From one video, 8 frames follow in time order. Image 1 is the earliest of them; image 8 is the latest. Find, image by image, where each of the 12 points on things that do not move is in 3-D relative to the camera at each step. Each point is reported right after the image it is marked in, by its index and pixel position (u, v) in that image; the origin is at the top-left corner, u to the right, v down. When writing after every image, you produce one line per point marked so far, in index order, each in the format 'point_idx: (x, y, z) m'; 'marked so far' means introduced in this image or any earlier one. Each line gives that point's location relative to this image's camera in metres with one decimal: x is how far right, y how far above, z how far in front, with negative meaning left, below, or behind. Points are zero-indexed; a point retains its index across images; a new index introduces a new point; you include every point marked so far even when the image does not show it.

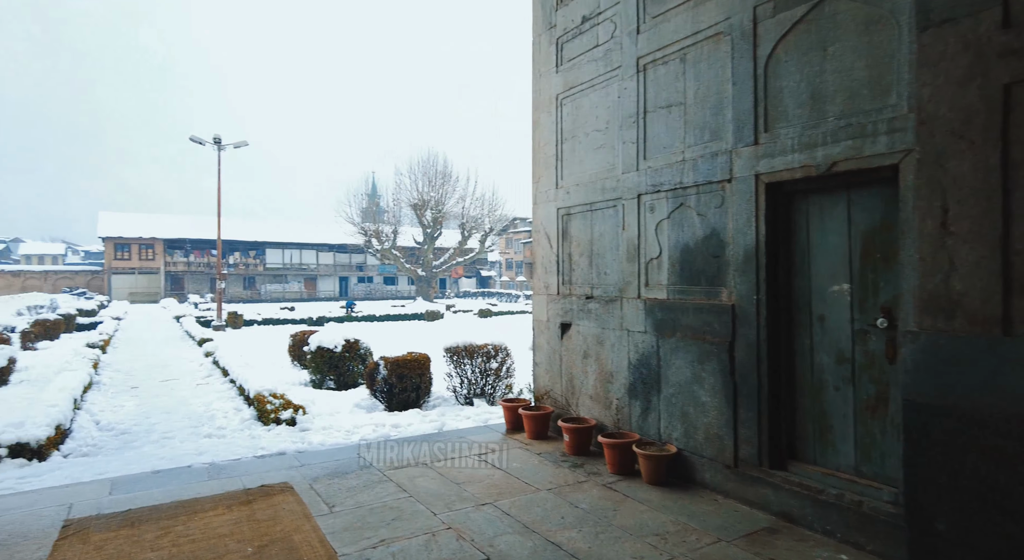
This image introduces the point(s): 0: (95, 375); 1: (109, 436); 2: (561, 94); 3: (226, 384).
0: (-6.4, -1.4, +9.1) m
1: (-4.1, -1.6, +6.0) m
2: (+0.3, +1.2, +3.8) m
3: (-4.2, -1.5, +8.7) m
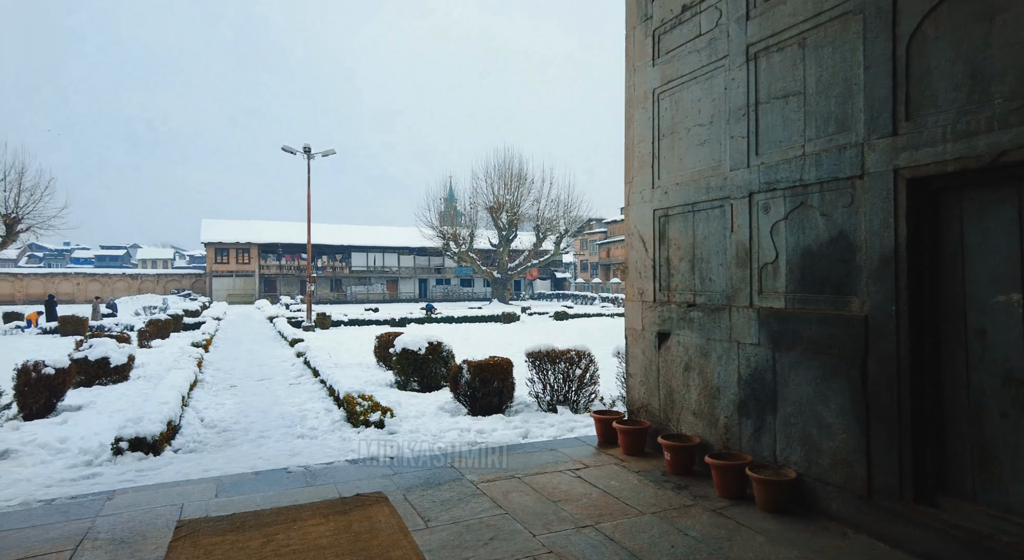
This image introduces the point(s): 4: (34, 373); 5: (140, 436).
0: (-5.1, -1.5, +9.7) m
1: (-3.2, -1.6, +6.3) m
2: (+0.9, +1.2, +3.6) m
3: (-3.0, -1.6, +9.0) m
4: (-5.8, -1.1, +7.3) m
5: (-3.3, -1.4, +5.3) m
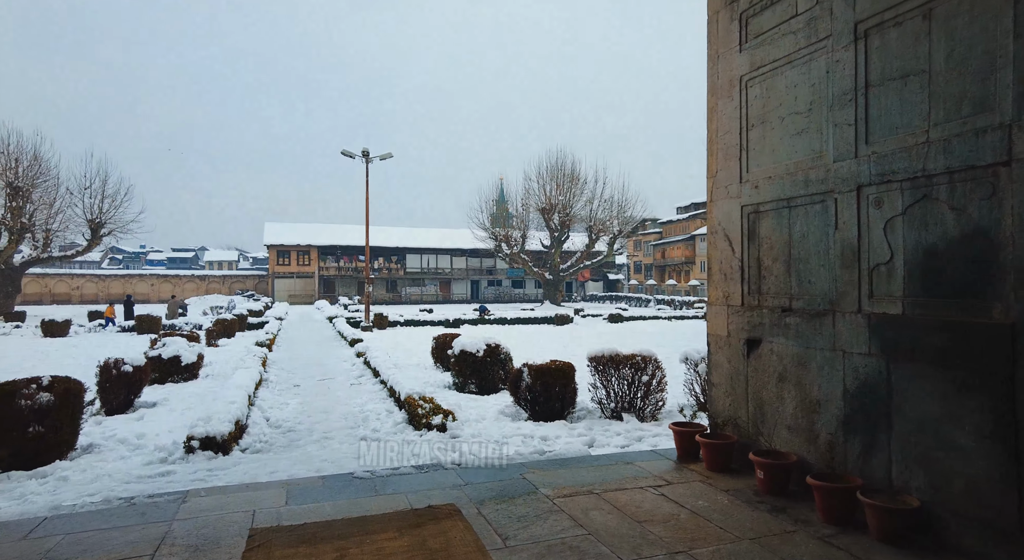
0: (-4.1, -1.5, +9.9) m
1: (-2.5, -1.6, +6.4) m
2: (+1.3, +1.1, +3.3) m
3: (-2.1, -1.6, +9.1) m
4: (-5.1, -1.1, +7.6) m
5: (-2.7, -1.4, +5.3) m
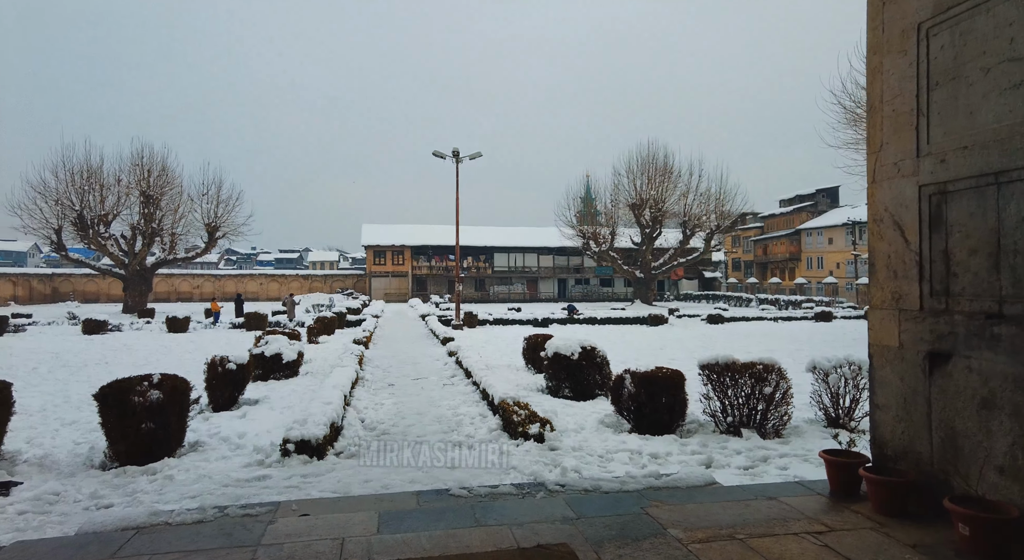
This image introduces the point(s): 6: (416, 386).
0: (-2.5, -1.5, +10.0) m
1: (-1.5, -1.6, +6.3) m
2: (+1.9, +1.2, +2.7) m
3: (-0.6, -1.6, +8.8) m
4: (-3.8, -1.1, +7.8) m
5: (-1.8, -1.4, +5.2) m
6: (-1.4, -1.6, +8.9) m
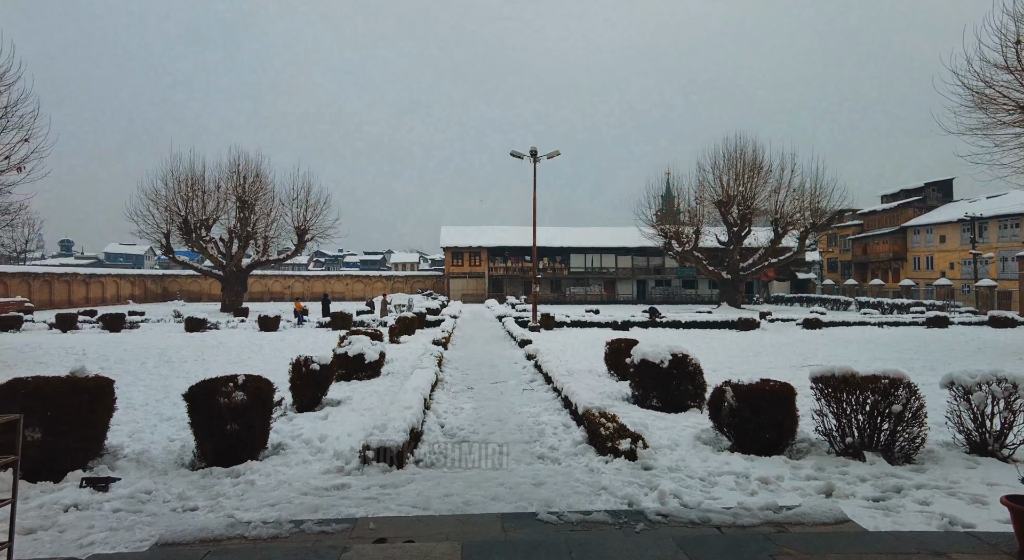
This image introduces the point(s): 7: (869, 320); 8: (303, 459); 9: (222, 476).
0: (-1.2, -1.5, +9.8) m
1: (-0.6, -1.7, +6.0) m
2: (+2.3, +1.1, +2.0) m
3: (+0.6, -1.6, +8.5) m
4: (-2.8, -1.2, +7.8) m
5: (-1.1, -1.4, +5.1) m
6: (-0.2, -1.6, +8.6) m
7: (+11.4, -1.3, +18.8) m
8: (-1.9, -1.7, +5.5) m
9: (-2.5, -1.7, +5.1) m
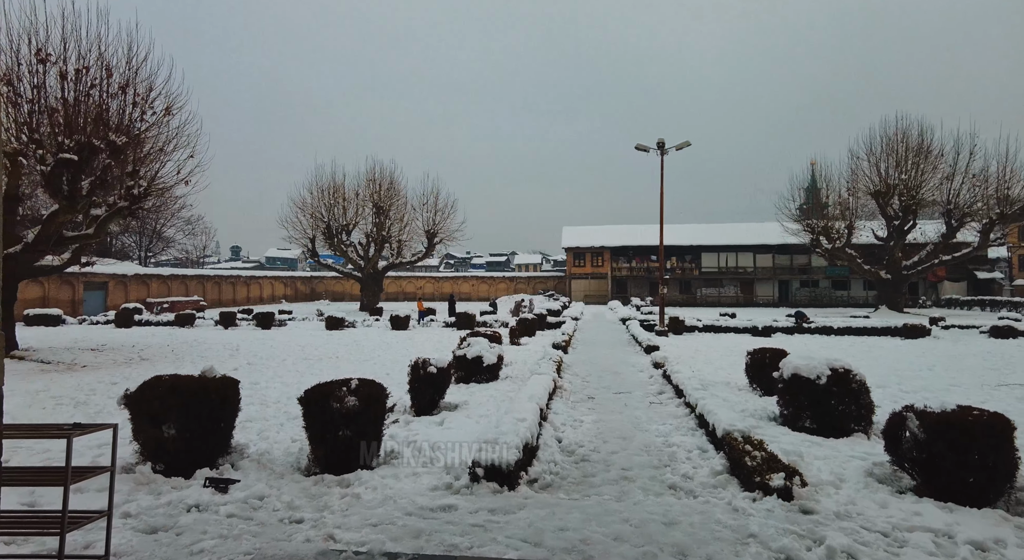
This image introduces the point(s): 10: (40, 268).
0: (+0.7, -1.6, +9.3) m
1: (+0.5, -1.7, +5.5) m
2: (+2.5, +1.1, +1.0) m
3: (+2.2, -1.6, +7.6) m
4: (-1.2, -1.2, +7.7) m
5: (-0.1, -1.4, +4.6) m
6: (+1.4, -1.6, +7.9) m
7: (+14.9, -1.3, +15.5) m
8: (-0.9, -1.7, +5.2) m
9: (-1.5, -1.7, +4.9) m
10: (-11.4, +0.3, +14.3) m
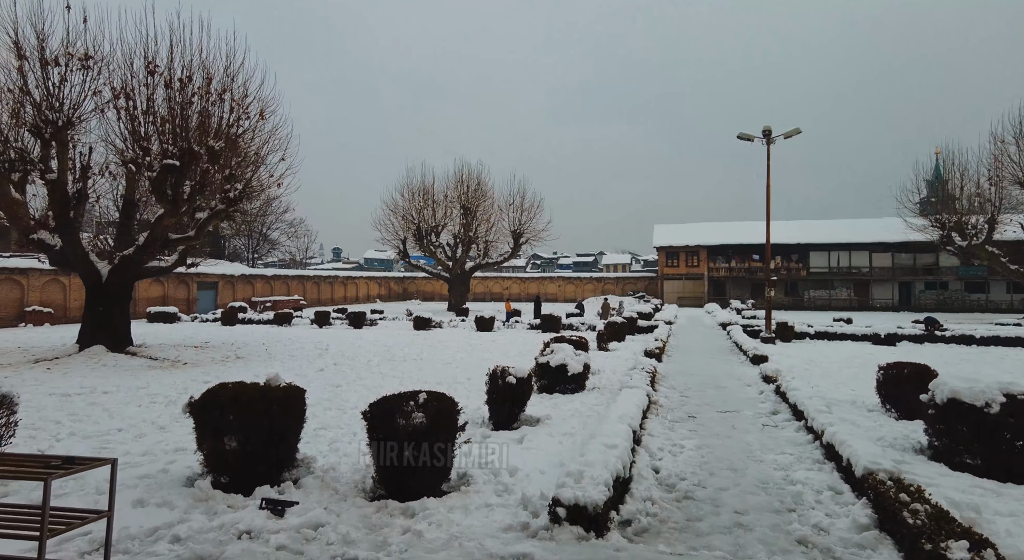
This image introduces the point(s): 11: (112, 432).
0: (+2.0, -1.6, +8.4) m
1: (+1.2, -1.7, +4.6) m
2: (+2.5, +1.1, -0.1) m
3: (+3.2, -1.7, +6.5) m
4: (-0.2, -1.2, +7.0) m
5: (+0.4, -1.4, +3.9) m
6: (+2.5, -1.7, +6.9) m
7: (+16.9, -1.3, +12.4) m
8: (-0.2, -1.7, +4.5) m
9: (-0.9, -1.7, +4.4) m
10: (-9.2, +0.3, +15.1) m
11: (-5.0, -1.9, +7.4) m
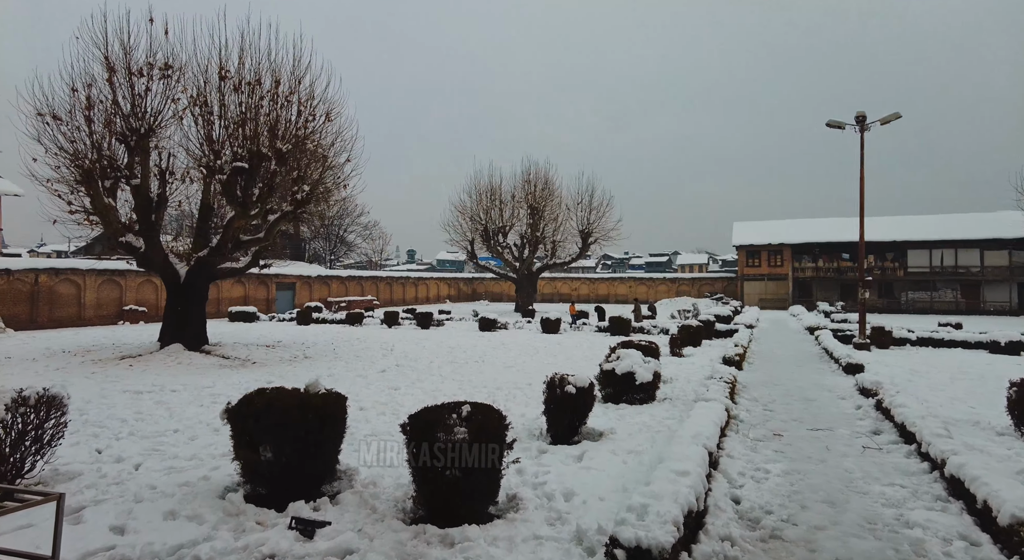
0: (+2.8, -1.6, +7.5) m
1: (+1.6, -1.7, +3.8) m
2: (+2.3, +1.1, -1.0) m
3: (+3.7, -1.7, +5.5) m
4: (+0.5, -1.2, +6.4) m
5: (+0.7, -1.4, +3.2) m
6: (+3.1, -1.7, +6.0) m
7: (+18.1, -1.3, +9.7) m
8: (+0.2, -1.7, +4.0) m
9: (-0.5, -1.7, +3.9) m
10: (-7.6, +0.3, +15.5) m
11: (-4.2, -1.9, +7.3) m
